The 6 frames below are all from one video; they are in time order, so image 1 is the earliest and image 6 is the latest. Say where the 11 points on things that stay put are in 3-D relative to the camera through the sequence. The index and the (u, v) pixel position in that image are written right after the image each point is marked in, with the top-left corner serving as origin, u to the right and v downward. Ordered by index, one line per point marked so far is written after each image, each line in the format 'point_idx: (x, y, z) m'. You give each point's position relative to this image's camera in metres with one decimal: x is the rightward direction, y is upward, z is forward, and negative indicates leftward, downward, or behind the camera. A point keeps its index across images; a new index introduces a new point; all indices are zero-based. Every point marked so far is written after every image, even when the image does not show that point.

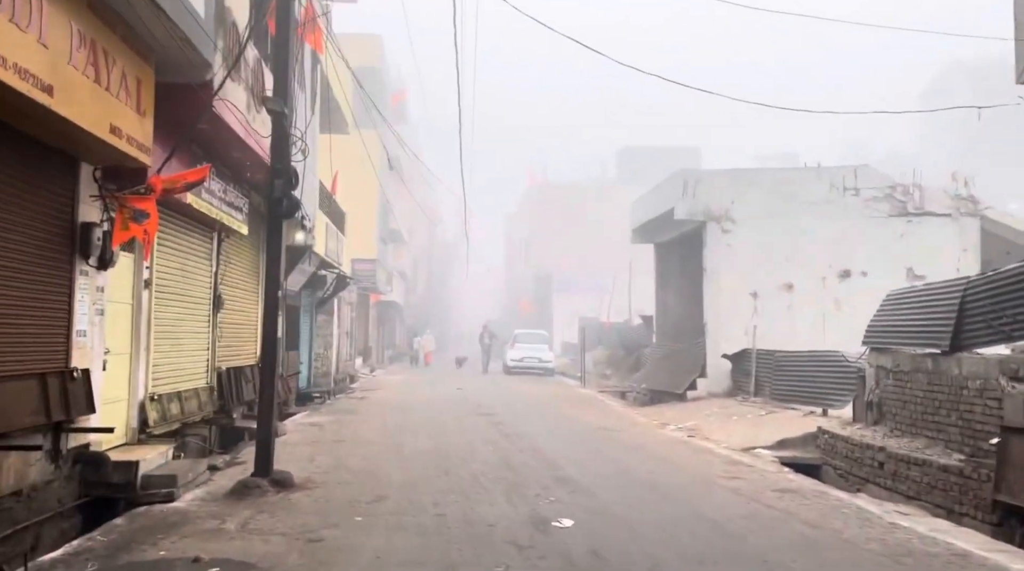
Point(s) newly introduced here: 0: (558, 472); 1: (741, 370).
0: (+0.5, -1.9, +9.7) m
1: (+4.3, -1.6, +17.5) m
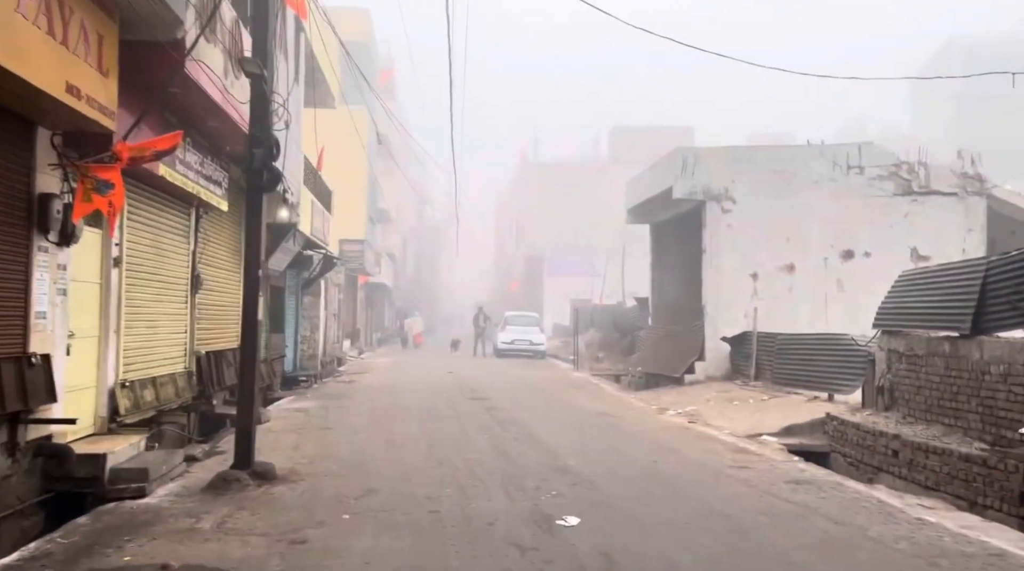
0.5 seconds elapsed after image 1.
0: (+0.4, -1.7, +9.1) m
1: (+4.2, -1.2, +17.0) m
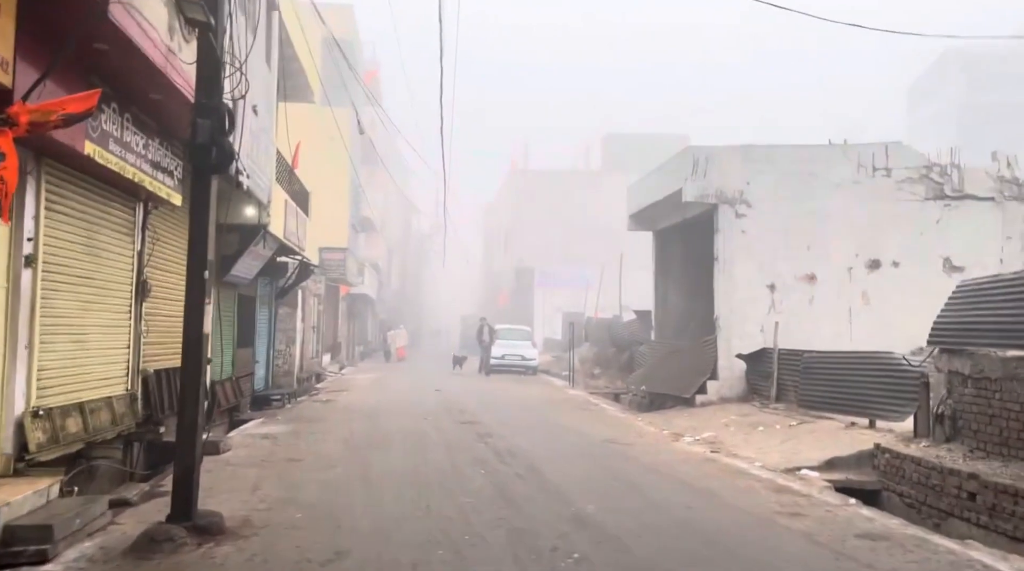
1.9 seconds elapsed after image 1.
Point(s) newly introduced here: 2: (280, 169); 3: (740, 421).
0: (+0.5, -1.8, +7.5) m
1: (+4.1, -1.4, +15.5) m
2: (-3.9, +1.9, +15.4) m
3: (+3.3, -2.0, +13.5) m
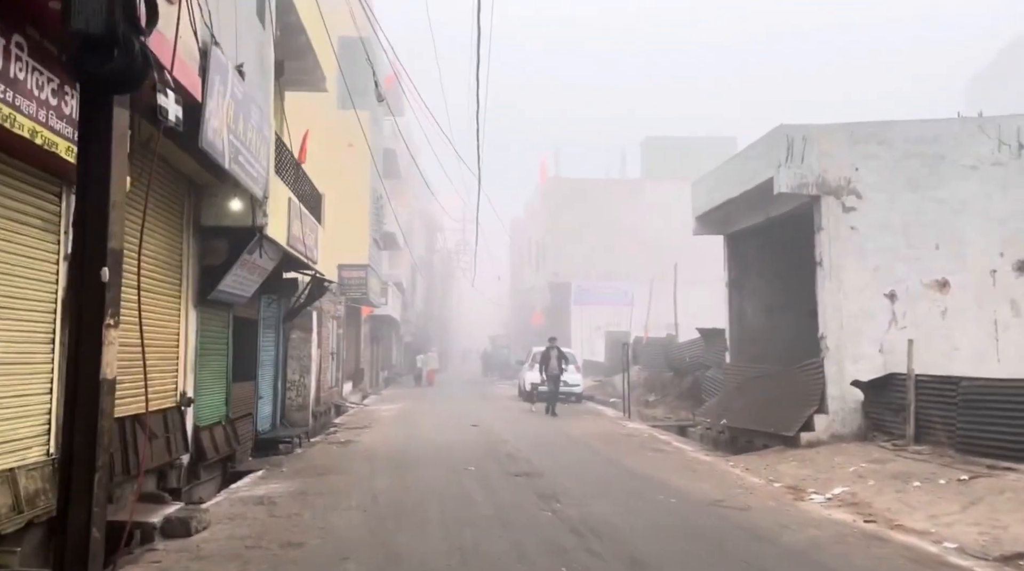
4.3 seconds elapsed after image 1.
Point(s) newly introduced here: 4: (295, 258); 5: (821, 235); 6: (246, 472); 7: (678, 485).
0: (+1.1, -1.8, +4.4) m
1: (+4.9, -1.6, +12.3) m
2: (-3.1, +1.7, +12.5) m
3: (+4.1, -2.0, +10.3) m
4: (-3.1, +0.4, +13.2) m
5: (+4.4, +0.7, +13.0) m
6: (-3.5, -2.4, +12.2) m
7: (+1.9, -2.3, +10.6) m
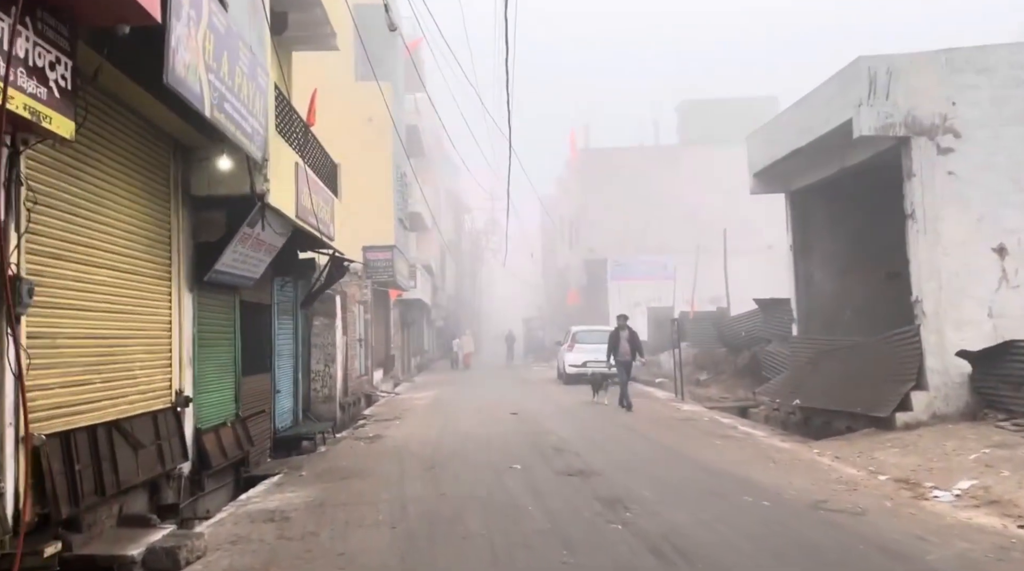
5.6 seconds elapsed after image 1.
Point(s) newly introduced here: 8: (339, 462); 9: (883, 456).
0: (+1.4, -1.6, +2.7) m
1: (+5.4, -1.0, +10.5) m
2: (-2.6, +1.9, +10.9) m
3: (+4.6, -1.6, +8.6) m
4: (-2.5, +0.6, +11.7) m
5: (+4.9, +1.2, +11.2) m
6: (-2.9, -2.2, +10.6) m
7: (+2.4, -1.9, +8.9) m
8: (-2.1, -2.2, +11.4) m
9: (+4.0, -1.8, +10.0) m
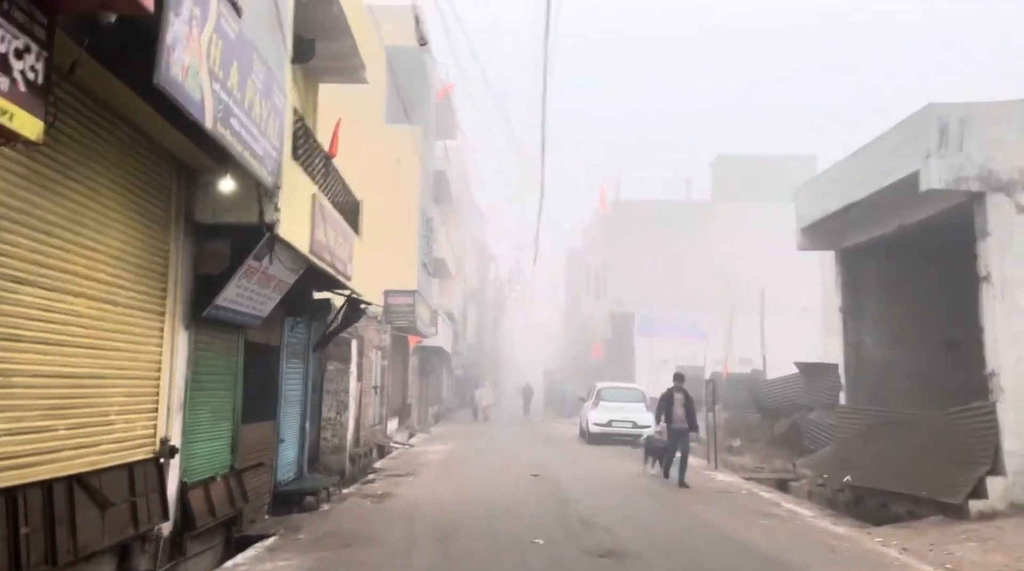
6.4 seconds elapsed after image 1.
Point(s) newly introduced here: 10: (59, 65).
0: (+1.5, -1.7, +1.6) m
1: (+5.7, -1.8, +9.3) m
2: (-2.2, +1.5, +10.0) m
3: (+4.8, -2.2, +7.3) m
4: (-2.2, +0.1, +10.7) m
5: (+5.2, +0.5, +10.1) m
6: (-2.7, -2.6, +9.6) m
7: (+2.6, -2.4, +7.7) m
8: (-1.9, -2.6, +10.3) m
9: (+4.2, -2.5, +8.7) m
10: (-2.5, +1.2, +5.4) m
